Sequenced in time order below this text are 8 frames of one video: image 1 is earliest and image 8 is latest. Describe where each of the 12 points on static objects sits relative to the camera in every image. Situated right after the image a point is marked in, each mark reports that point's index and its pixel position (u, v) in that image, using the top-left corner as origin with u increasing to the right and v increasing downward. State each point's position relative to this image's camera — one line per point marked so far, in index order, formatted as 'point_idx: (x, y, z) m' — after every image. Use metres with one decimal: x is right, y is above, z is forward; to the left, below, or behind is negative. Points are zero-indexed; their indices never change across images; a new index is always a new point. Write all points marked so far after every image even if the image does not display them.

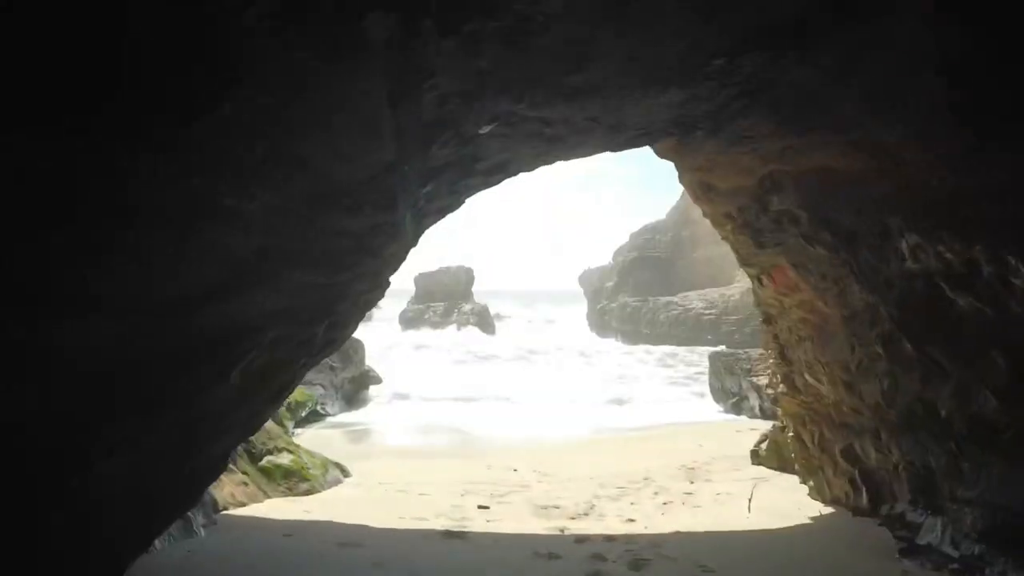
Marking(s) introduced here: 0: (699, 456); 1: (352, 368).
0: (+1.1, -1.0, +6.7) m
1: (-2.1, -1.0, +15.3) m
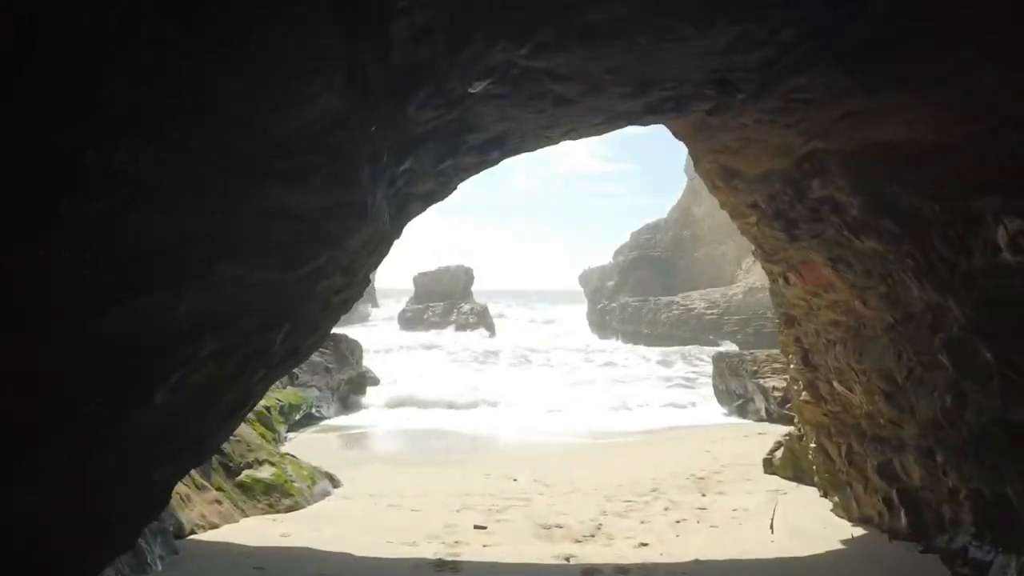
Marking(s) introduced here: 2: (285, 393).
0: (+1.1, -0.9, +6.4) m
1: (-2.1, -1.0, +15.0) m
2: (-2.1, -1.0, +11.0) m
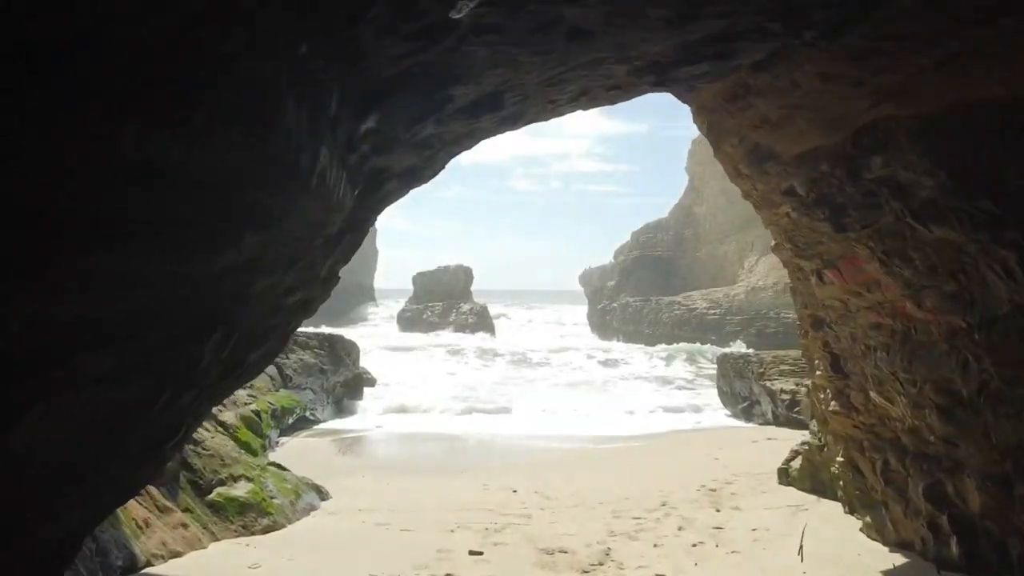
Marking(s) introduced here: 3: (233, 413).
0: (+1.1, -0.9, +6.1) m
1: (-2.1, -1.0, +14.6) m
2: (-2.1, -1.0, +10.7) m
3: (-1.6, -0.7, +6.9) m
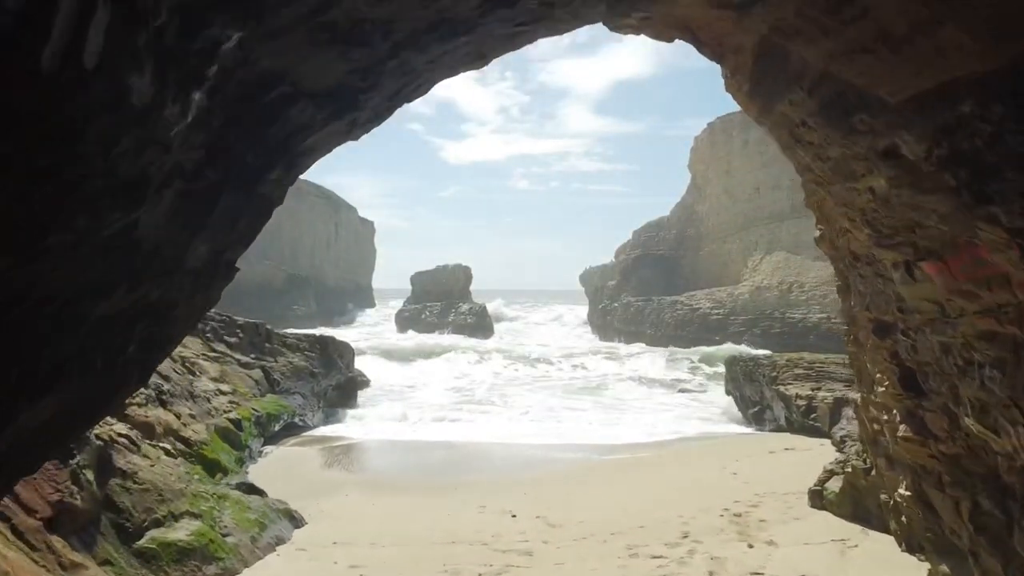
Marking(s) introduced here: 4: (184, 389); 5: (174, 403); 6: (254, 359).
0: (+1.1, -0.9, +5.5) m
1: (-2.1, -1.0, +14.0) m
2: (-2.1, -1.0, +10.1) m
3: (-1.6, -0.7, +6.3) m
4: (-1.7, -0.5, +6.2) m
5: (-1.5, -0.5, +5.4) m
6: (-2.4, -0.7, +11.2) m
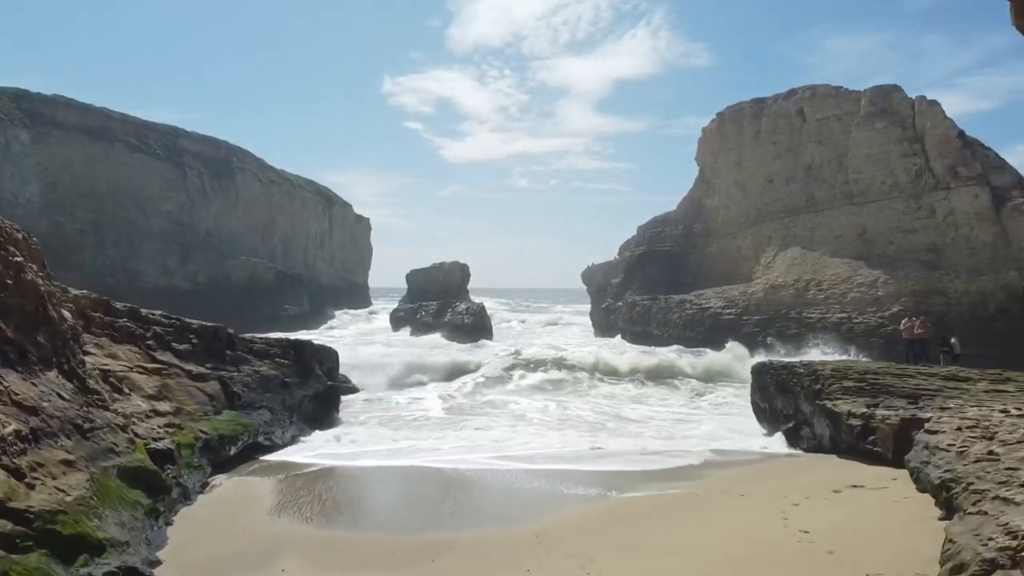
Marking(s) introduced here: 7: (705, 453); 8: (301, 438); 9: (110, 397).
0: (+1.0, -0.9, +3.9) m
1: (-2.1, -1.0, +12.5) m
2: (-2.2, -1.0, +8.5) m
3: (-1.7, -0.7, +4.7) m
4: (-1.7, -0.5, +4.6) m
5: (-1.6, -0.5, +3.8) m
6: (-2.5, -0.7, +9.6) m
7: (+1.7, -1.5, +10.3) m
8: (-2.0, -1.4, +11.2) m
9: (-2.3, -0.6, +6.6) m
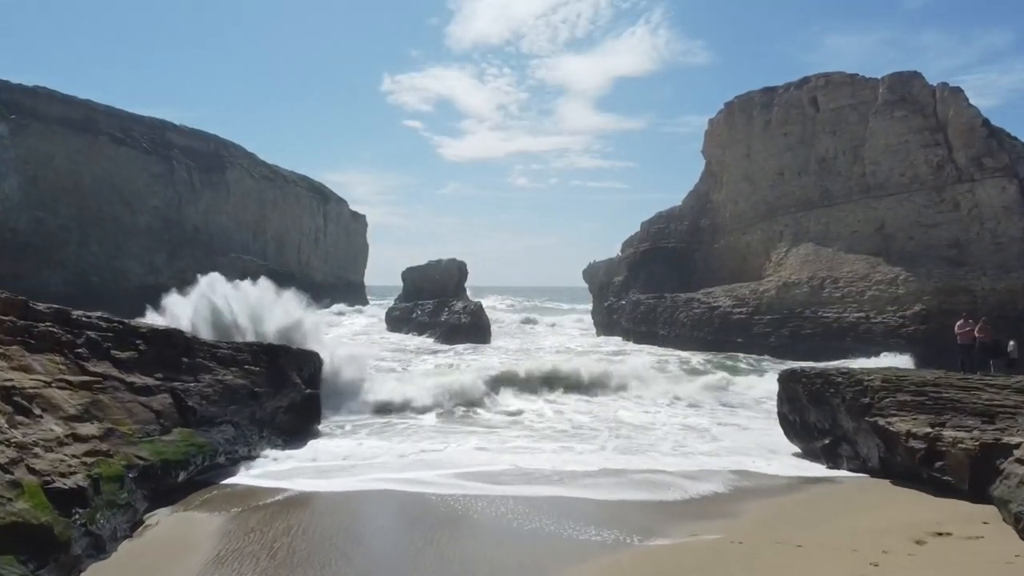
0: (+1.0, -0.9, +2.6) m
1: (-2.1, -1.0, +11.1) m
2: (-2.2, -0.9, +7.2) m
3: (-1.7, -0.7, +3.4) m
4: (-1.7, -0.5, +3.3) m
5: (-1.6, -0.5, +2.5) m
6: (-2.5, -0.7, +8.3) m
7: (+1.7, -1.4, +9.0) m
8: (-2.0, -1.4, +9.9) m
9: (-2.3, -0.6, +5.3) m
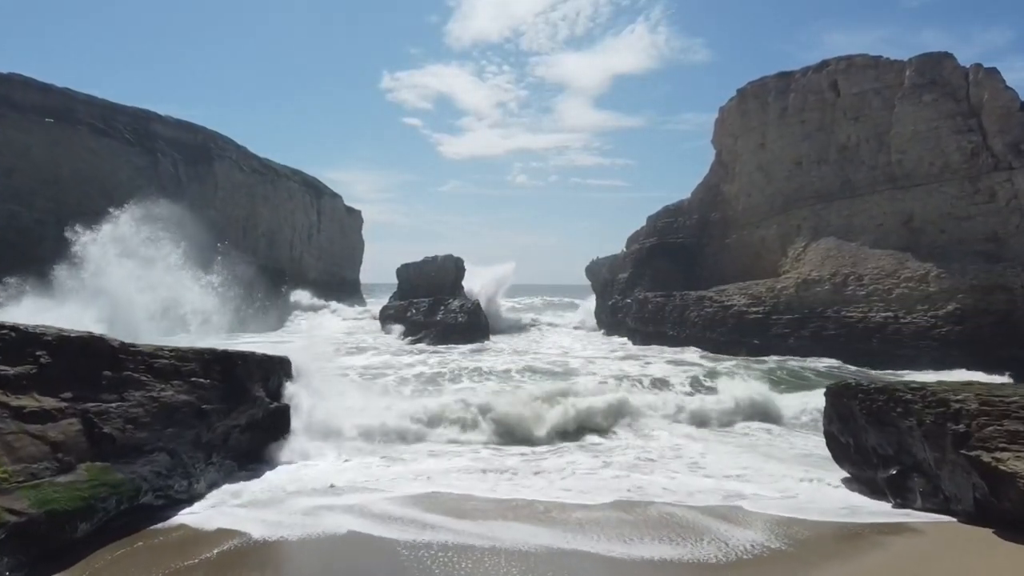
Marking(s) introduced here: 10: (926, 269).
0: (+1.0, -0.9, +0.9) m
1: (-2.1, -1.0, +9.4) m
2: (-2.2, -0.9, +5.5) m
3: (-1.7, -0.7, +1.7) m
4: (-1.8, -0.5, +1.6) m
5: (-1.6, -0.5, +0.8) m
6: (-2.5, -0.6, +6.6) m
7: (+1.6, -1.4, +7.3) m
8: (-2.0, -1.4, +8.2) m
9: (-2.3, -0.6, +3.6) m
10: (+6.9, +0.3, +19.6) m
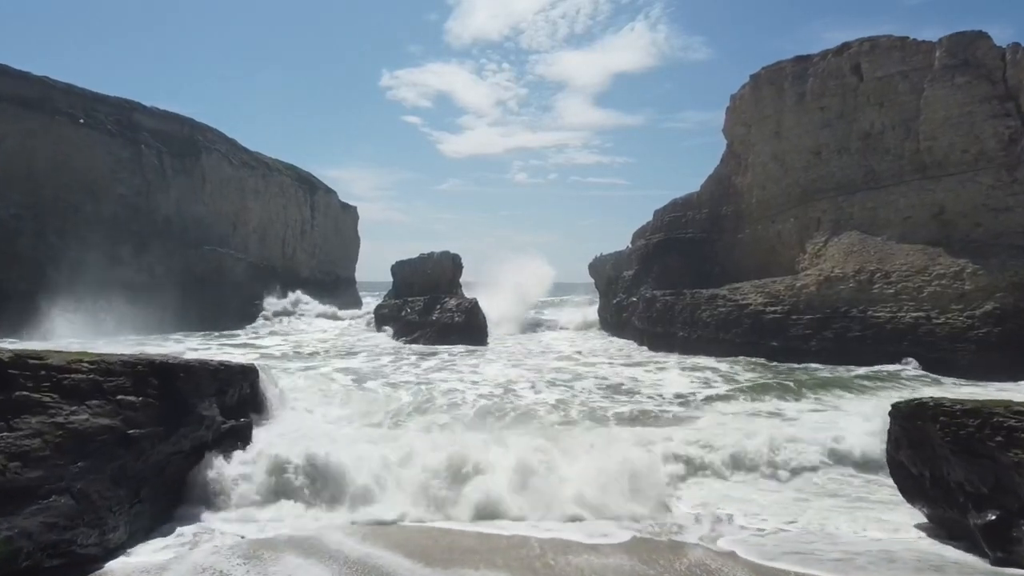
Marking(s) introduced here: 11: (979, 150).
0: (+1.0, -0.9, -0.7) m
1: (-2.1, -1.0, +7.8) m
2: (-2.2, -0.9, +3.9) m
3: (-1.7, -0.7, +0.1) m
4: (-1.8, -0.5, 0.0) m
5: (-1.6, -0.5, -0.8) m
6: (-2.5, -0.6, +5.0) m
7: (+1.6, -1.4, +5.7) m
8: (-2.1, -1.4, +6.6) m
9: (-2.3, -0.6, +2.0) m
10: (+6.9, +0.3, +17.9) m
11: (+7.7, +2.3, +19.4) m
